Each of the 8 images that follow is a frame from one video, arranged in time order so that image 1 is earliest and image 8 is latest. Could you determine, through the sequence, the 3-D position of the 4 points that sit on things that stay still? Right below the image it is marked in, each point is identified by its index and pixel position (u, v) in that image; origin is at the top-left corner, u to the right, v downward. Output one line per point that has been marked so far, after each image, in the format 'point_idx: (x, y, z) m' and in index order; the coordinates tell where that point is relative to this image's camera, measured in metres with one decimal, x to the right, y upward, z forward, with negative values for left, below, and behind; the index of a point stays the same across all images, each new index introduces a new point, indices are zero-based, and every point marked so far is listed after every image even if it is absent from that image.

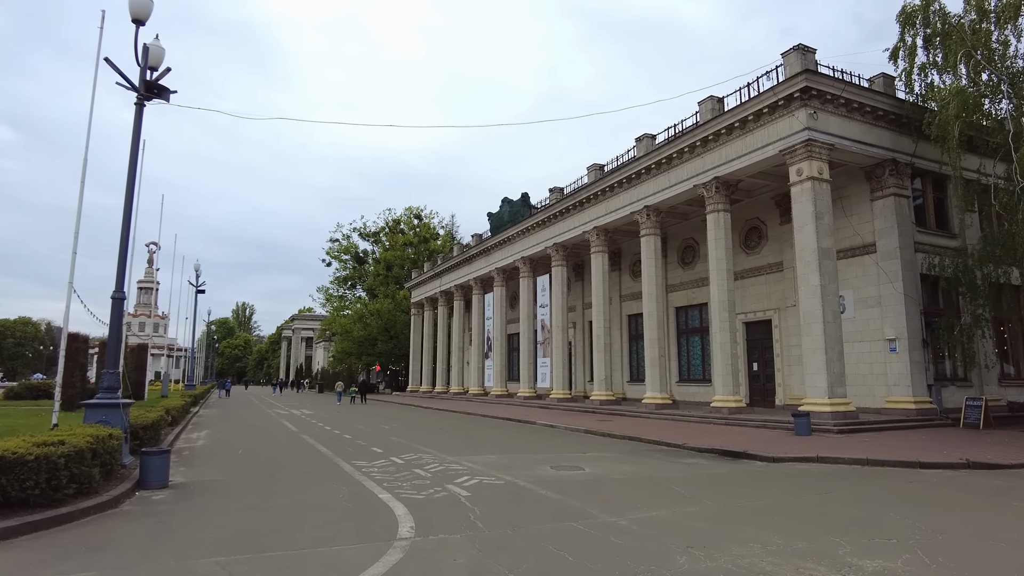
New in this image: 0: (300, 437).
0: (-5.6, -3.9, +17.1) m
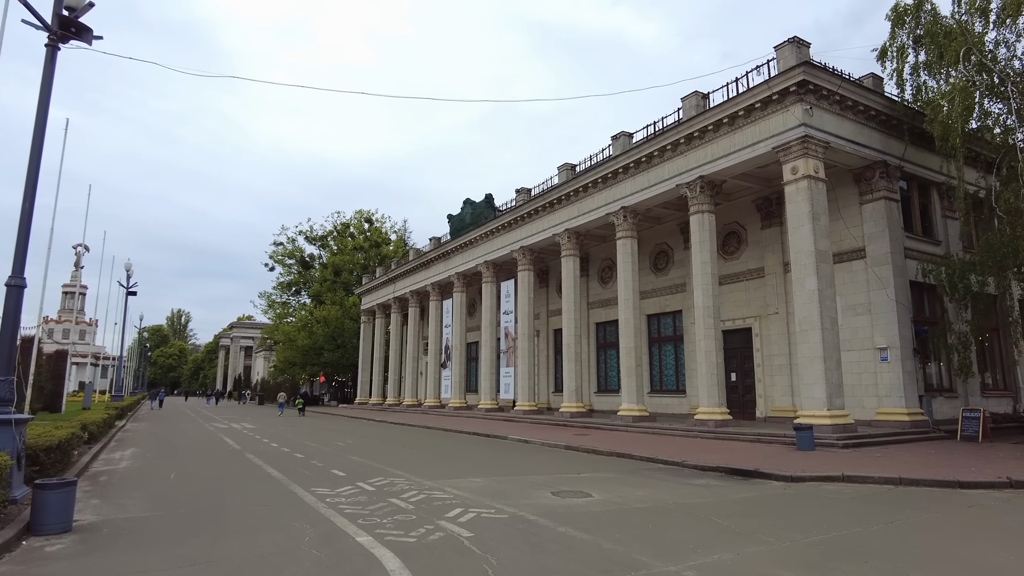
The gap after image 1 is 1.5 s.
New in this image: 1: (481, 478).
0: (-6.1, -3.9, +14.8) m
1: (-0.5, -3.3, +11.1) m
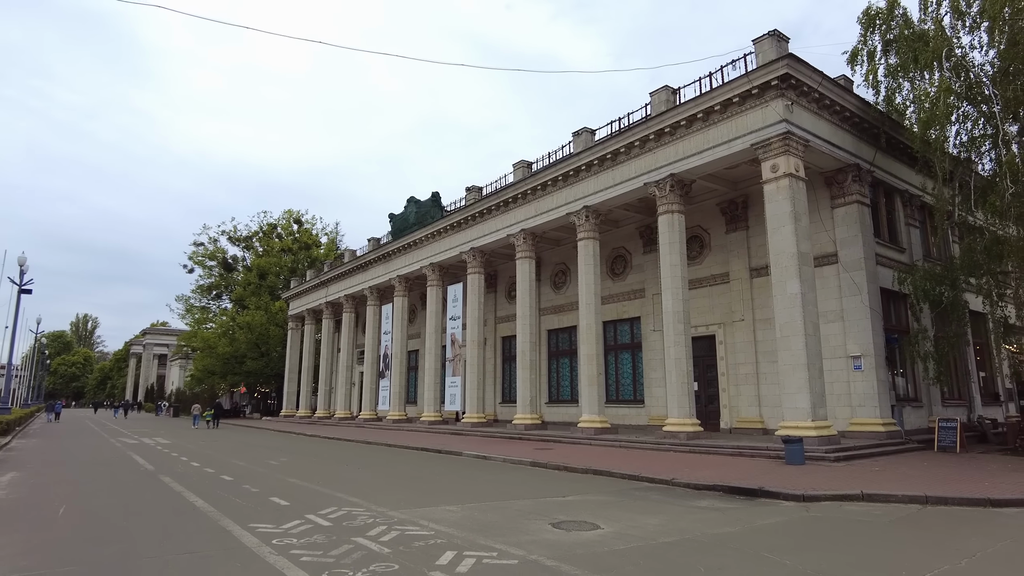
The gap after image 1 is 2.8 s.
0: (-6.8, -3.7, +12.4) m
1: (-0.8, -3.1, +9.3) m
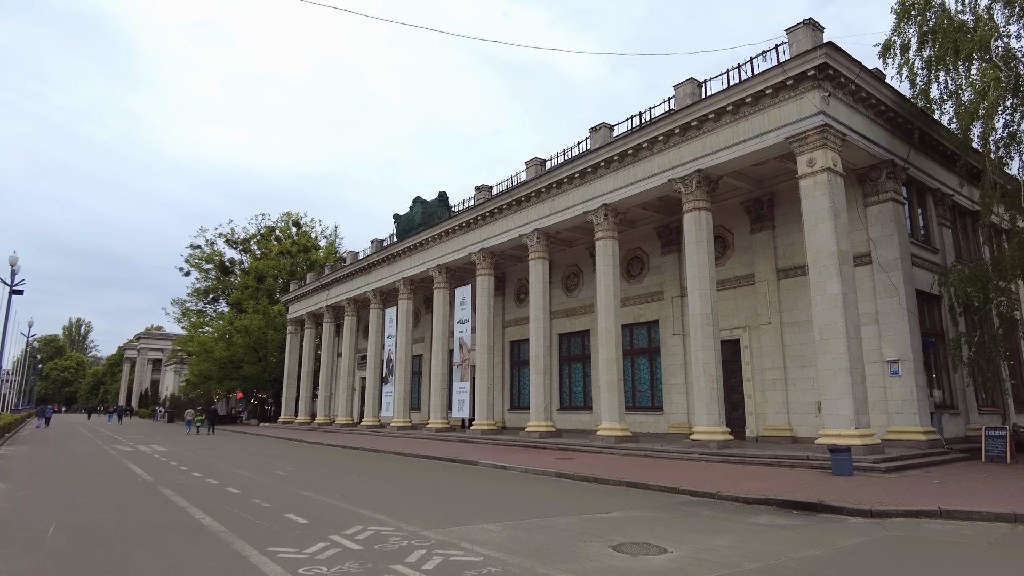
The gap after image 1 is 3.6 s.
0: (-6.2, -3.6, +11.3) m
1: (-0.2, -3.0, +8.3) m
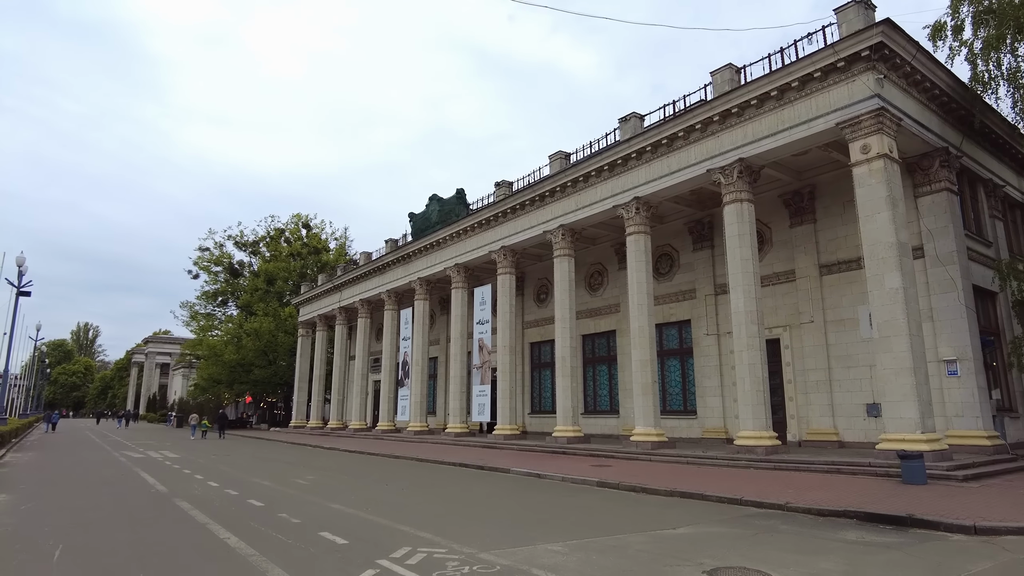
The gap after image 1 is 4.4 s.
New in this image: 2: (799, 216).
0: (-5.5, -3.5, +10.4) m
1: (+0.5, -2.9, +7.4) m
2: (+8.8, +2.2, +19.8) m
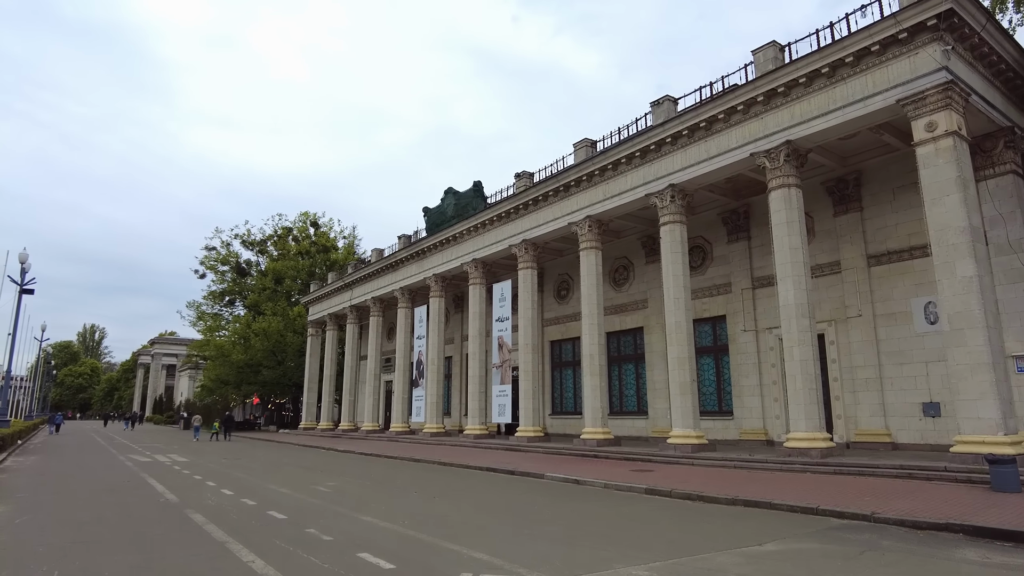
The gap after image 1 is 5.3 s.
0: (-4.7, -3.3, +9.3) m
1: (+1.2, -2.7, +6.3) m
2: (+9.6, +2.4, +18.6) m
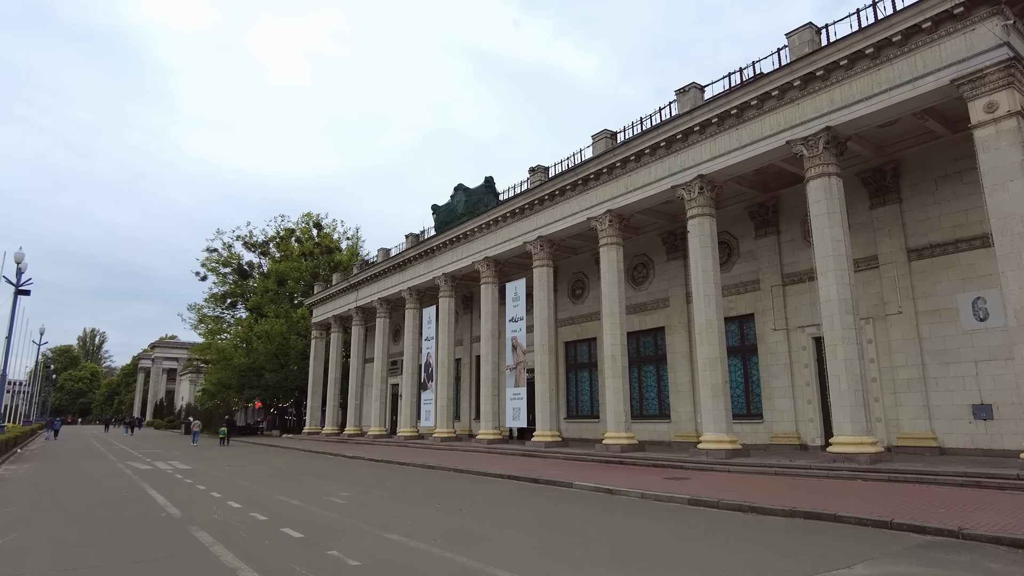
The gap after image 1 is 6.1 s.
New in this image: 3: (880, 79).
0: (-4.2, -3.2, +8.4) m
1: (+1.8, -2.5, +5.3) m
2: (+10.1, +2.5, +17.7) m
3: (+8.2, +4.7, +14.3) m
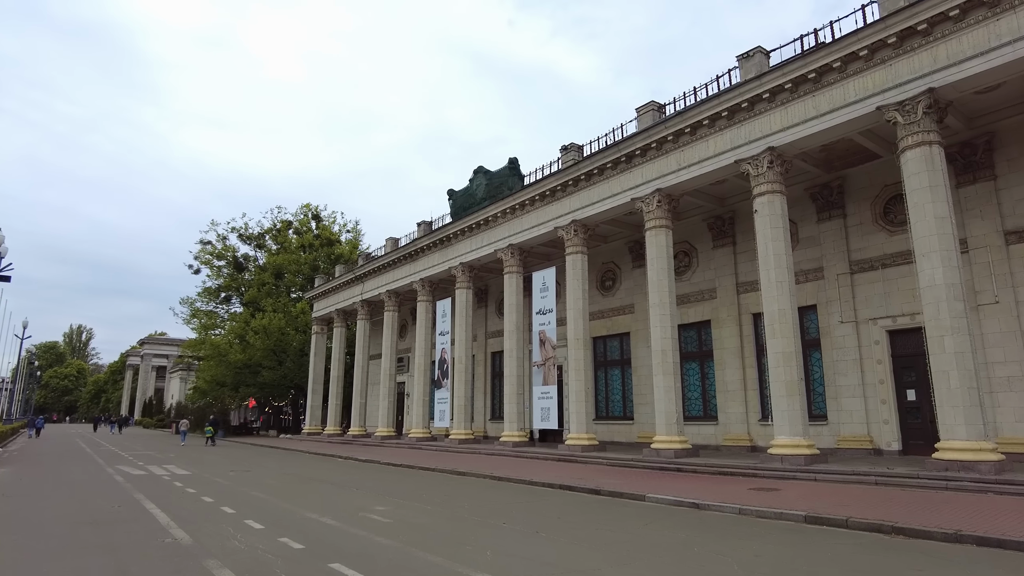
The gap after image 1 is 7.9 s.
0: (-3.0, -2.8, +6.3) m
1: (+3.0, -2.2, +3.3) m
2: (+11.2, +2.9, +15.8) m
3: (+9.4, +5.0, +12.4) m
